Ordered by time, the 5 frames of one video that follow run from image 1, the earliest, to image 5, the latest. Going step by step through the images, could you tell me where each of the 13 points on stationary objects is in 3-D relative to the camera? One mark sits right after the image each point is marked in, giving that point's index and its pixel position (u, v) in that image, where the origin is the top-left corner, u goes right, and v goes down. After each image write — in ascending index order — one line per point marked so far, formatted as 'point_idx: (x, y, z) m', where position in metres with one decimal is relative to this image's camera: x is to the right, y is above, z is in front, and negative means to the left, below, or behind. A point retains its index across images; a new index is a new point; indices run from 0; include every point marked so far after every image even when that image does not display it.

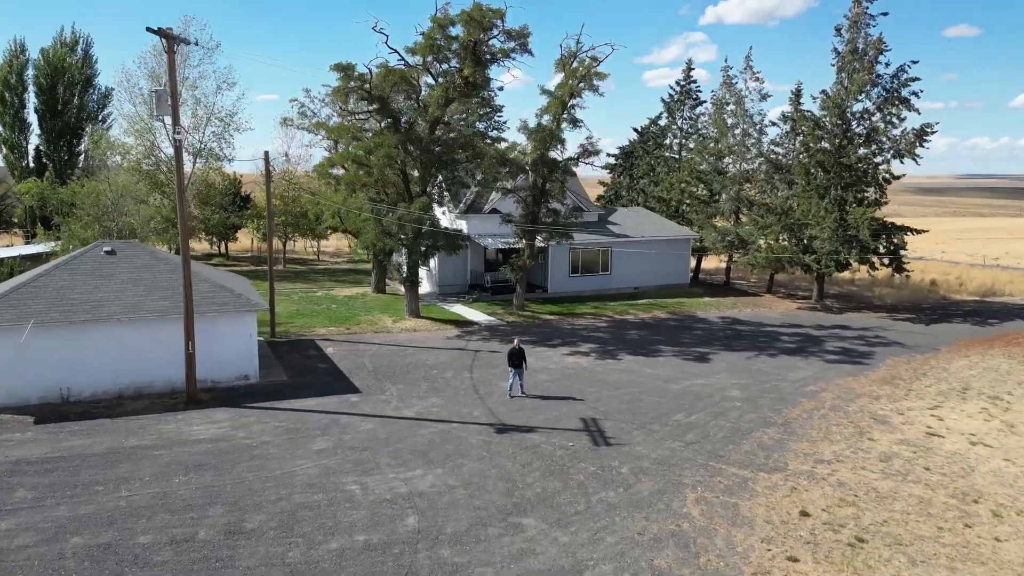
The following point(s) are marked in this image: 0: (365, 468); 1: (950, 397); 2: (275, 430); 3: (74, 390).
0: (-2.6, -3.2, +12.8) m
1: (+11.0, -2.7, +18.2) m
2: (-4.7, -2.8, +14.5) m
3: (-9.3, -2.2, +15.4) m
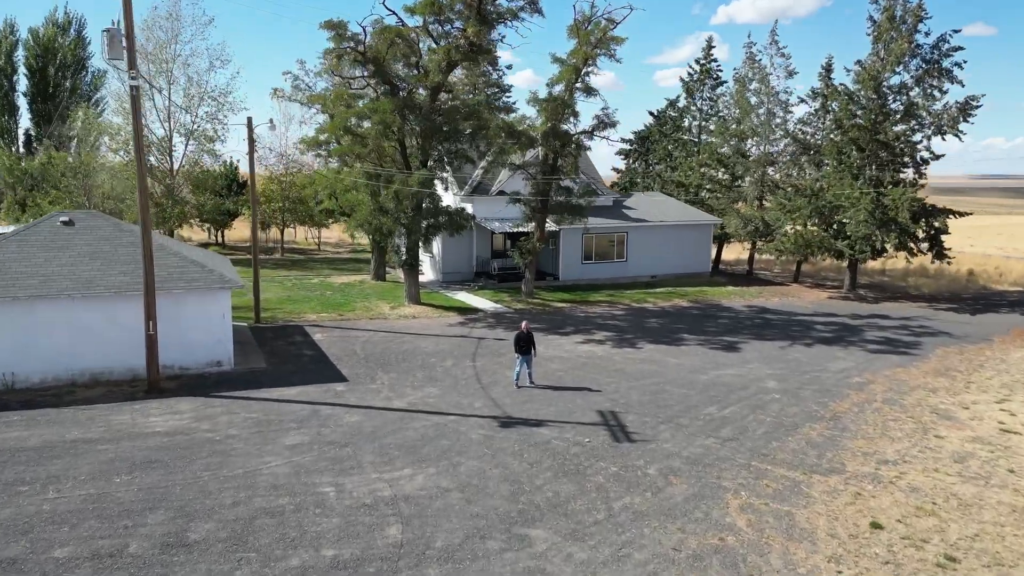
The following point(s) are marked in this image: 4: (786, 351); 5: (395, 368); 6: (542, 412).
0: (-2.5, -2.7, +10.8) m
1: (+11.2, -2.3, +16.0) m
2: (-4.6, -2.3, +12.6) m
3: (-9.2, -1.6, +13.5) m
4: (+7.2, -1.7, +19.1) m
5: (-2.6, -1.8, +16.2) m
6: (+0.5, -2.3, +13.6) m
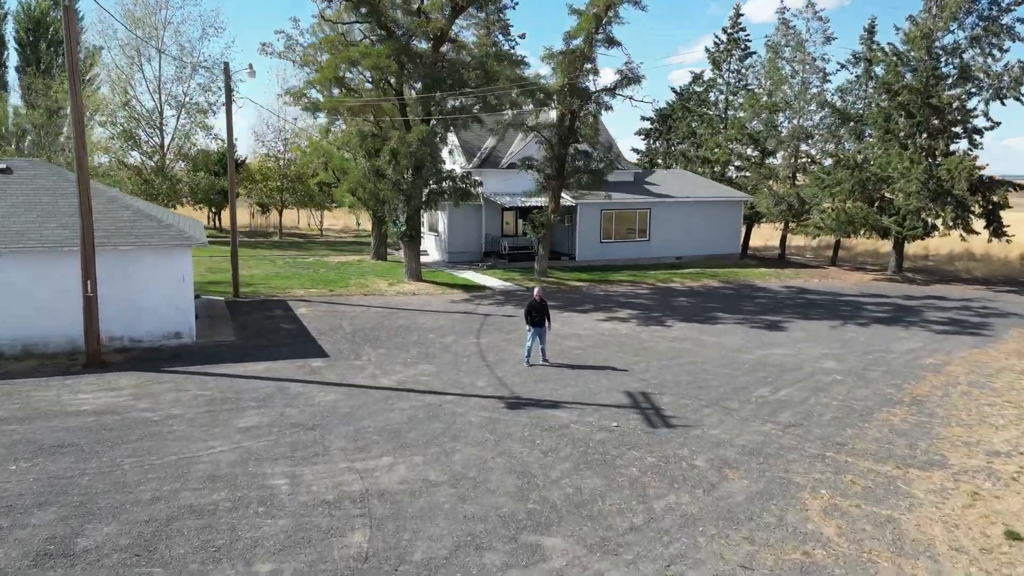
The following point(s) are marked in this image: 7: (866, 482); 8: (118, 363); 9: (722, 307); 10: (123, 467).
0: (-2.4, -1.9, +8.5) m
1: (+11.4, -1.6, +13.5) m
2: (-4.5, -1.6, +10.3) m
3: (-9.0, -0.9, +11.3) m
4: (+7.5, -1.0, +16.6) m
5: (-2.4, -1.1, +13.9) m
6: (+0.7, -1.6, +11.2) m
7: (+3.9, -2.1, +8.0) m
8: (-6.4, -1.2, +11.8) m
9: (+5.5, -0.5, +19.0) m
10: (-4.3, -2.0, +8.0) m
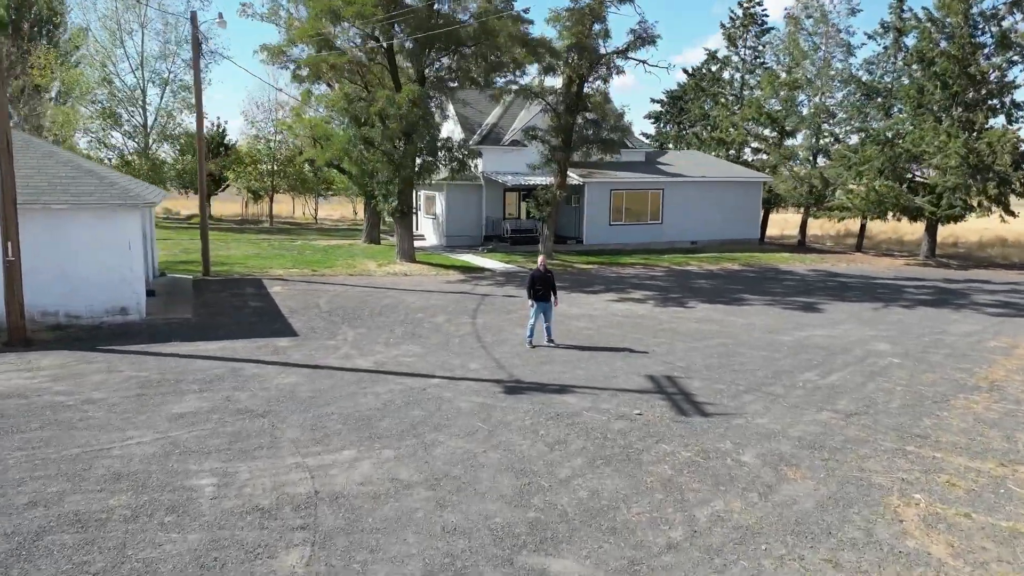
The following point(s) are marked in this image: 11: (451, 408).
0: (-2.4, -1.5, +6.7) m
1: (+11.4, -1.1, +11.6) m
2: (-4.5, -1.1, +8.5) m
3: (-9.0, -0.4, +9.6) m
4: (+7.5, -0.5, +14.7) m
5: (-2.4, -0.6, +12.1) m
6: (+0.7, -1.1, +9.4) m
7: (+3.9, -1.6, +6.2) m
8: (-6.4, -0.7, +10.0) m
9: (+5.6, 0.0, +17.2) m
10: (-4.3, -1.5, +6.2) m
11: (-0.7, -1.3, +7.9) m
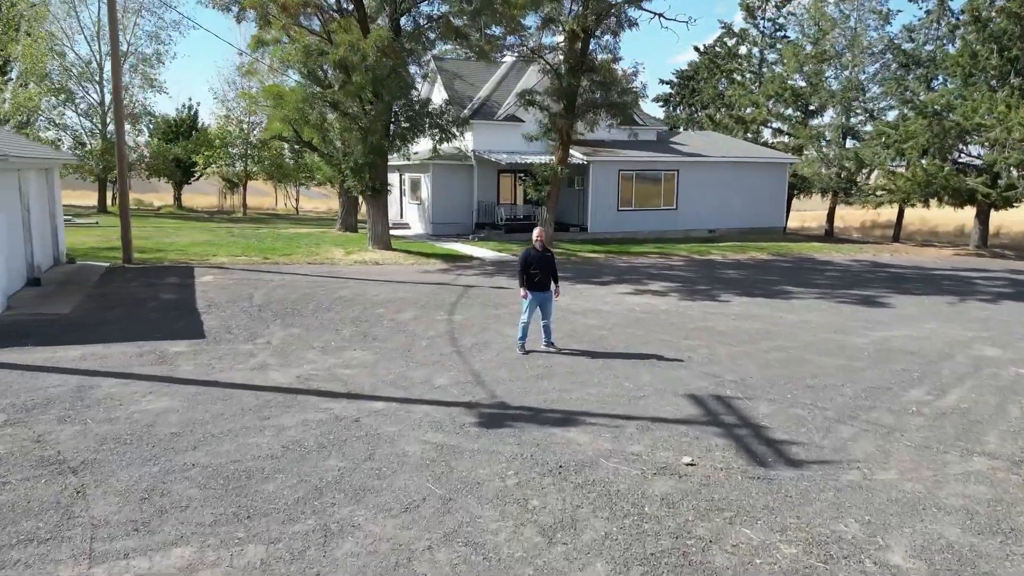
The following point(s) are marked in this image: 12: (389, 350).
0: (-2.6, -1.3, +3.8) m
1: (+11.2, -0.9, +8.7) m
2: (-4.7, -0.9, +5.6) m
3: (-9.2, -0.2, +6.7) m
4: (+7.3, -0.3, +11.8) m
5: (-2.6, -0.4, +9.2) m
6: (+0.5, -1.0, +6.5) m
7: (+3.7, -1.5, +3.3) m
8: (-6.5, -0.6, +7.1) m
9: (+5.4, +0.1, +14.3) m
10: (-4.5, -1.3, +3.3) m
11: (-0.8, -1.1, +5.0) m
12: (-1.4, -0.7, +8.1) m
